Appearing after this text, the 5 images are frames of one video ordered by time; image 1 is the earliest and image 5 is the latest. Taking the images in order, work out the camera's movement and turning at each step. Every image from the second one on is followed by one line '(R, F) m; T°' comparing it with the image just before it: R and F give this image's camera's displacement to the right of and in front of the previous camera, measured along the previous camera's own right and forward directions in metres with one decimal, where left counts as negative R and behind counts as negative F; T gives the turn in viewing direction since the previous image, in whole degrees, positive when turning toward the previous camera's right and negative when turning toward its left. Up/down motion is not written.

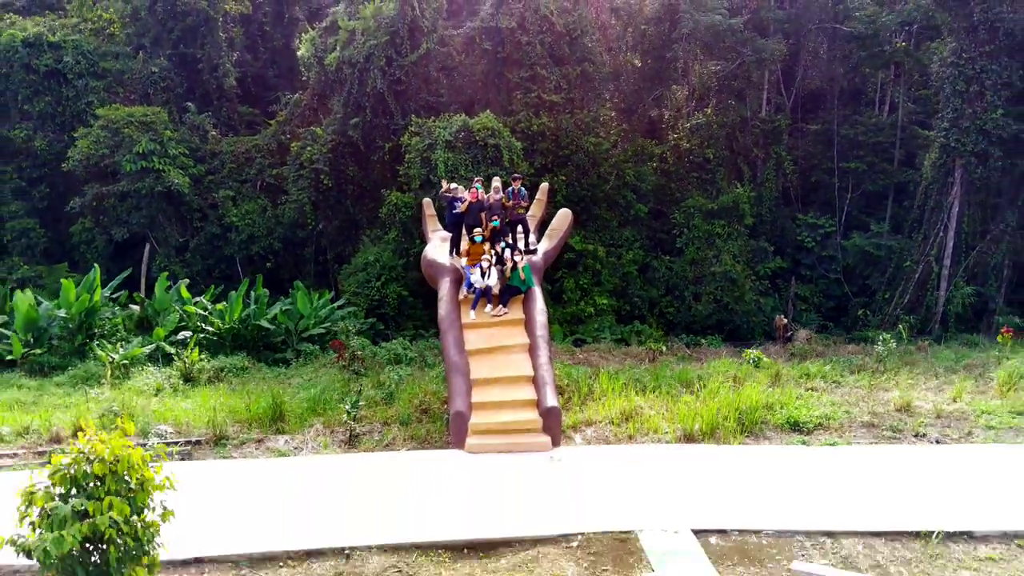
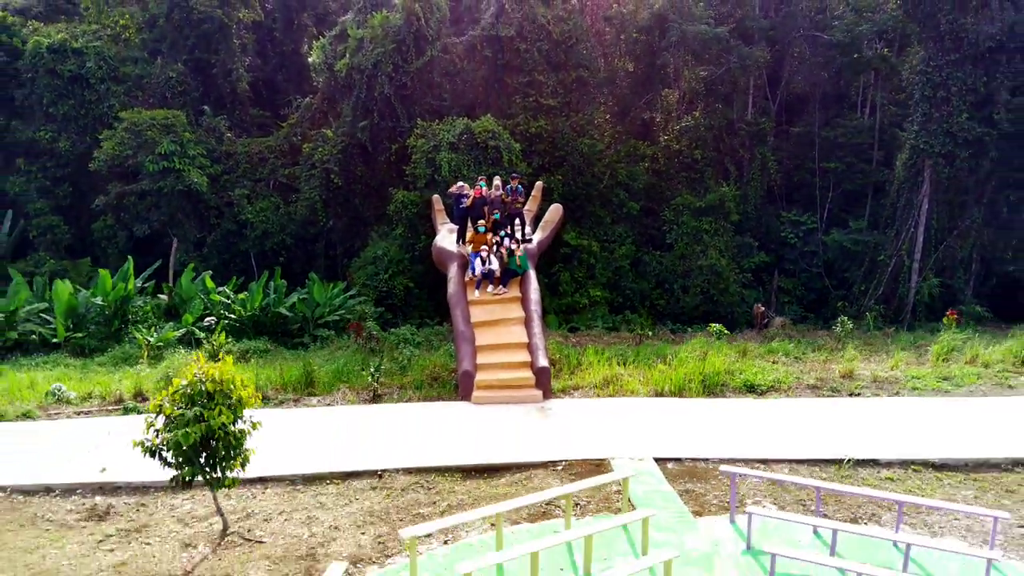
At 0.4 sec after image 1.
(0.0, -1.1) m; 0°
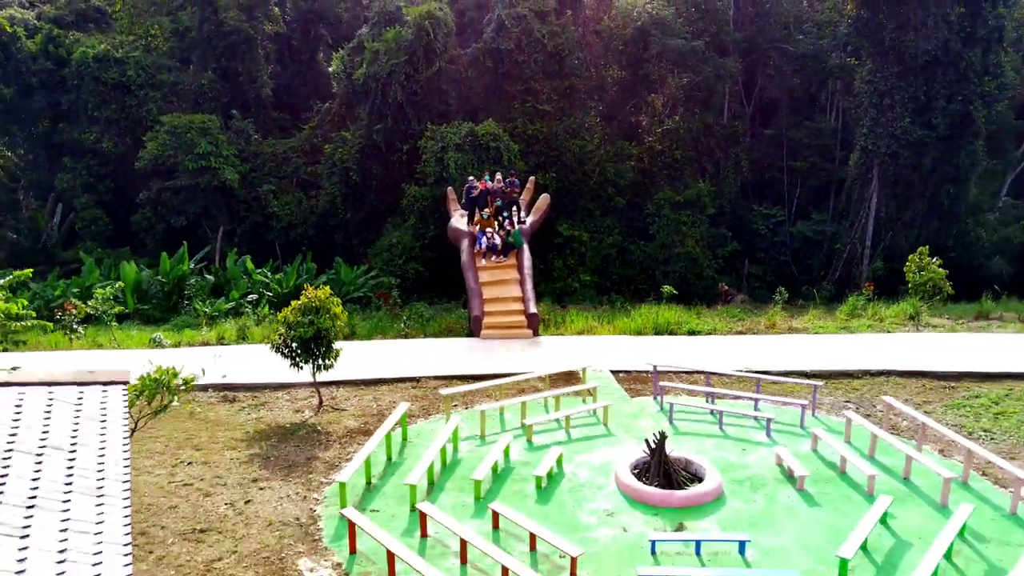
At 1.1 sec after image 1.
(0.0, -2.2) m; 0°
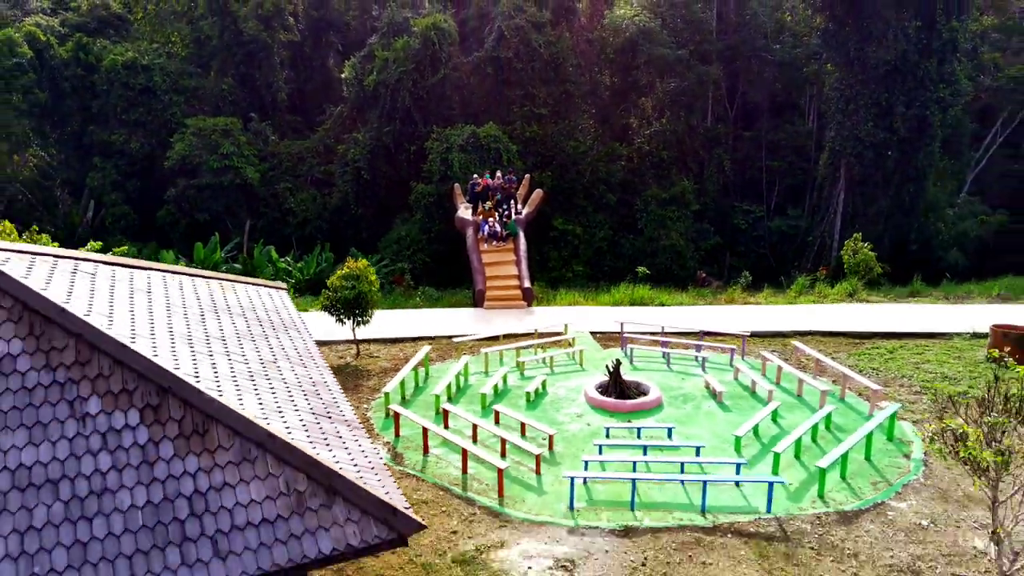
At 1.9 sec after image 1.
(0.0, -1.7) m; 0°
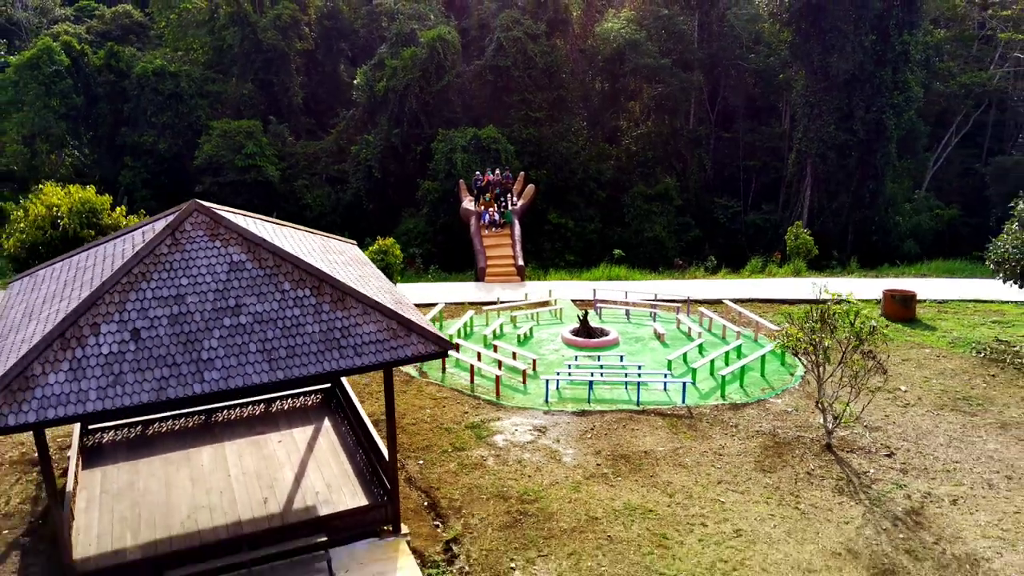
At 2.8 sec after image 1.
(+0.1, -2.1) m; 0°
